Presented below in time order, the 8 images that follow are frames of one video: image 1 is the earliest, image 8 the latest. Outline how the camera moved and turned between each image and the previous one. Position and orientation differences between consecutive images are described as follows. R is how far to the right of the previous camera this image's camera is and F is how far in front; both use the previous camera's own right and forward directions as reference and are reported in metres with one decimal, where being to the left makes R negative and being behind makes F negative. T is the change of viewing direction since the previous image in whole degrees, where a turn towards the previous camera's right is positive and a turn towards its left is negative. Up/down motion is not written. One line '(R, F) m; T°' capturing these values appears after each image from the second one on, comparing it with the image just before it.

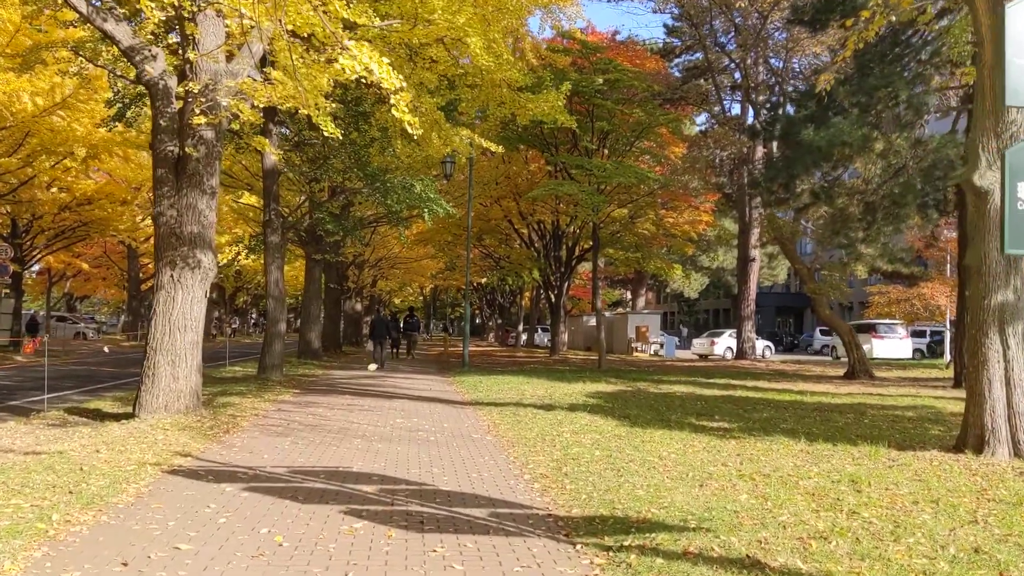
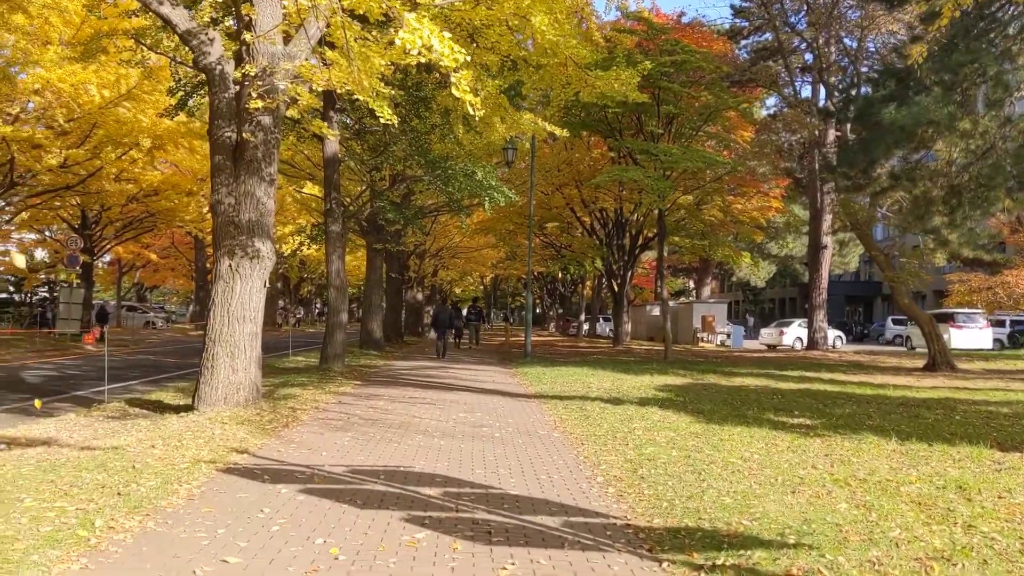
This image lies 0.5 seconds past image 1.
(-0.1, +0.5) m; -4°
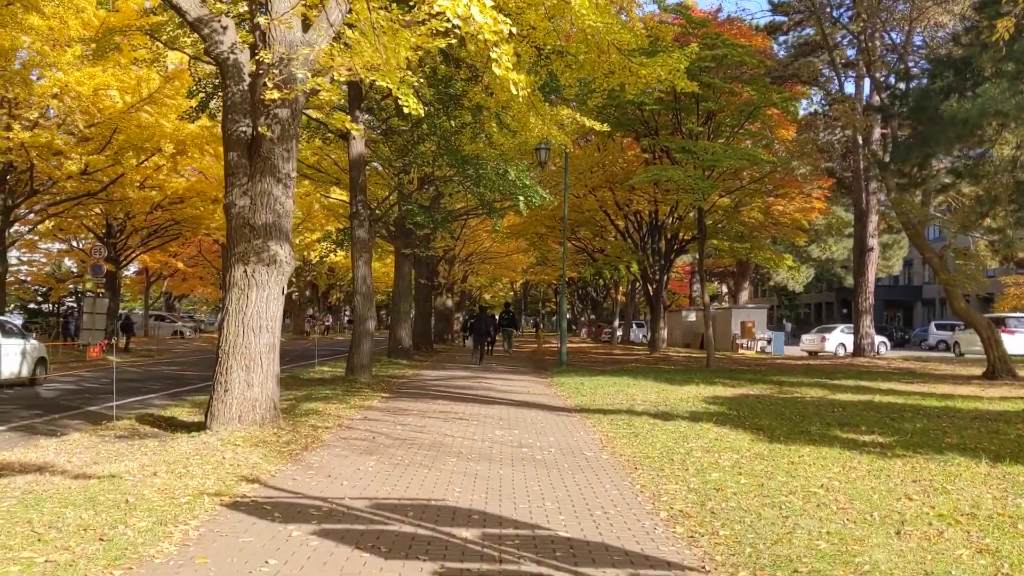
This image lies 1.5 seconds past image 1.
(-0.1, +0.8) m; -2°
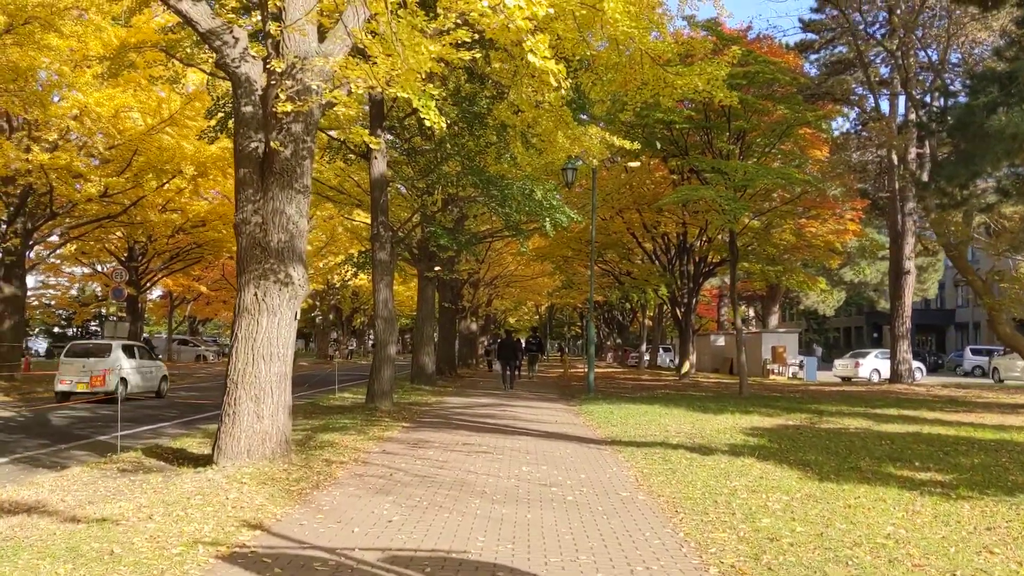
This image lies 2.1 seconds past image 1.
(0.0, +0.6) m; -2°
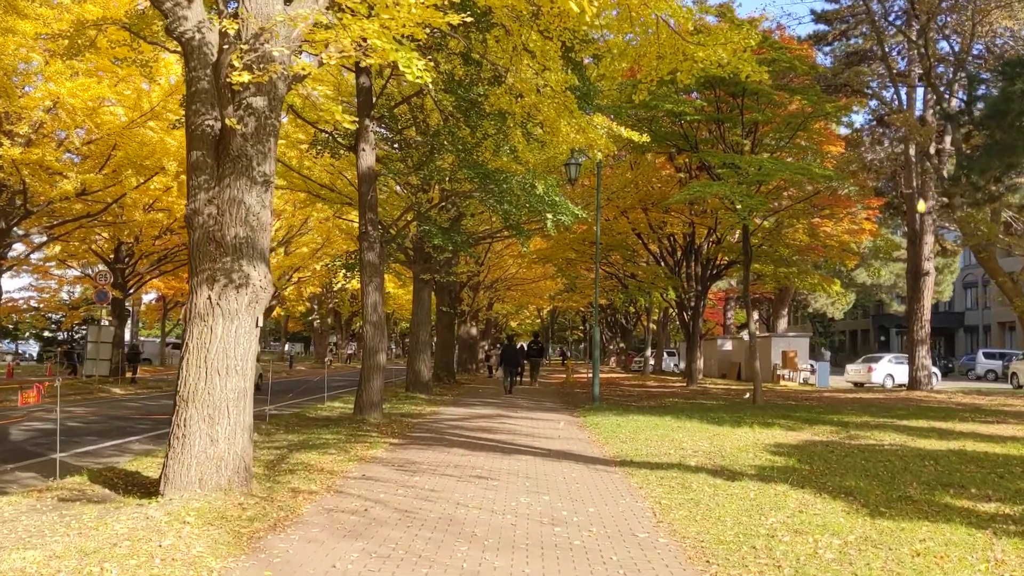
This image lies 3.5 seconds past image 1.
(0.0, +1.1) m; 0°
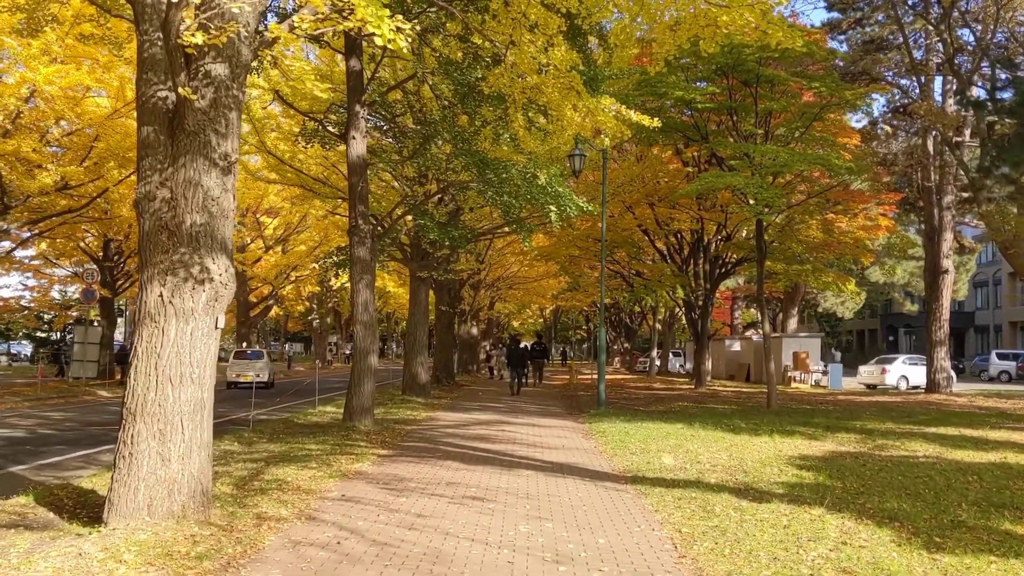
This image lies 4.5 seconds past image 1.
(0.0, +0.9) m; 0°
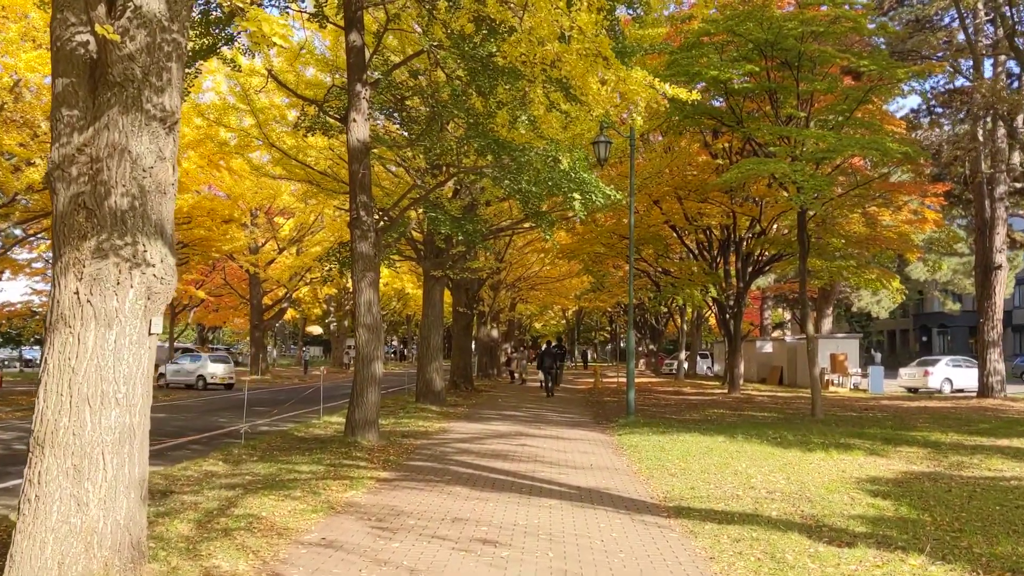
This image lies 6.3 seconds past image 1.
(0.0, +1.3) m; -2°
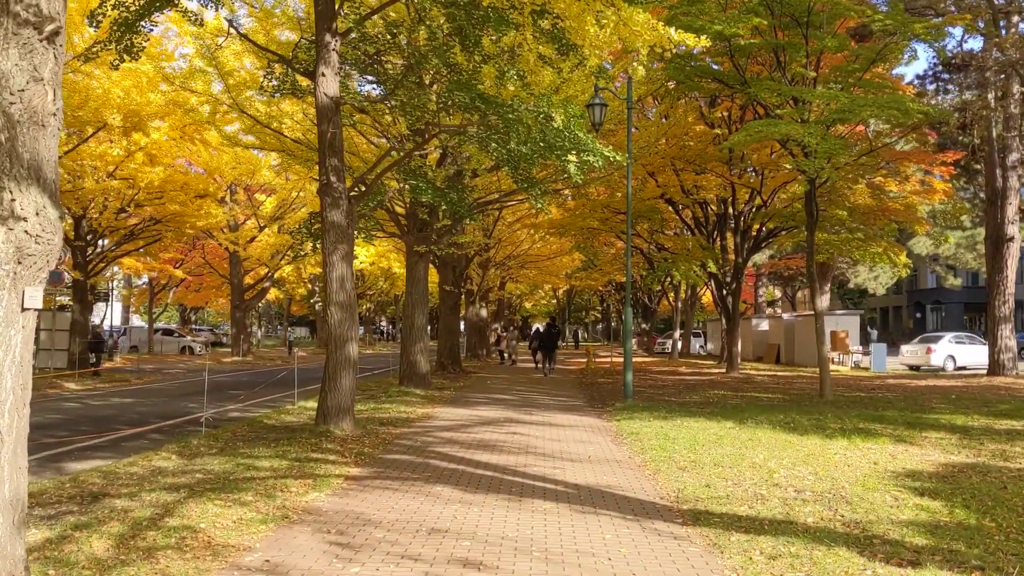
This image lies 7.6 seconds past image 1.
(0.0, +1.1) m; +1°
